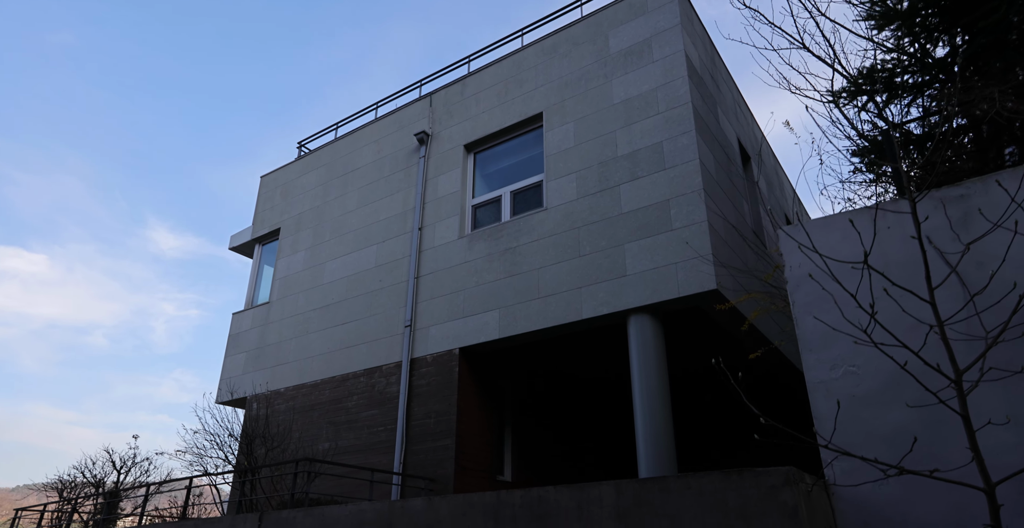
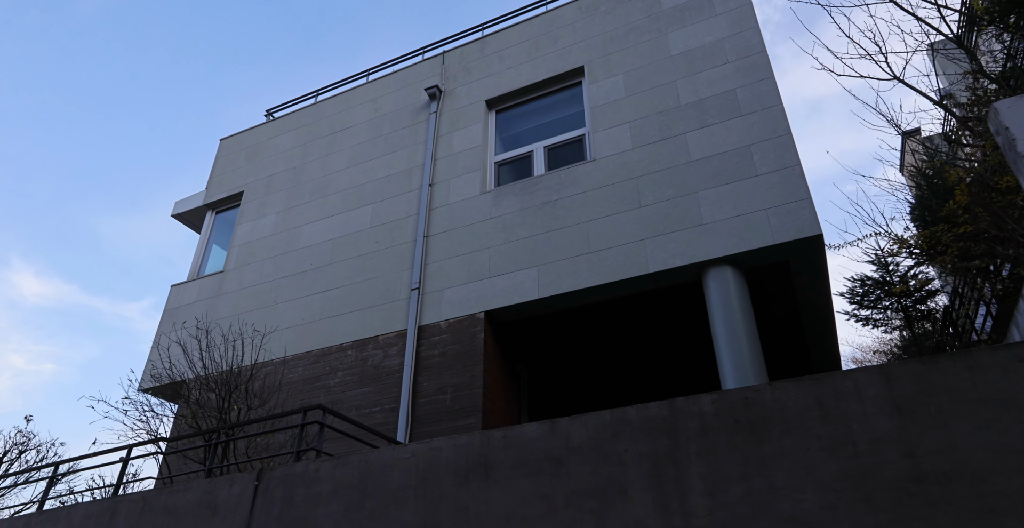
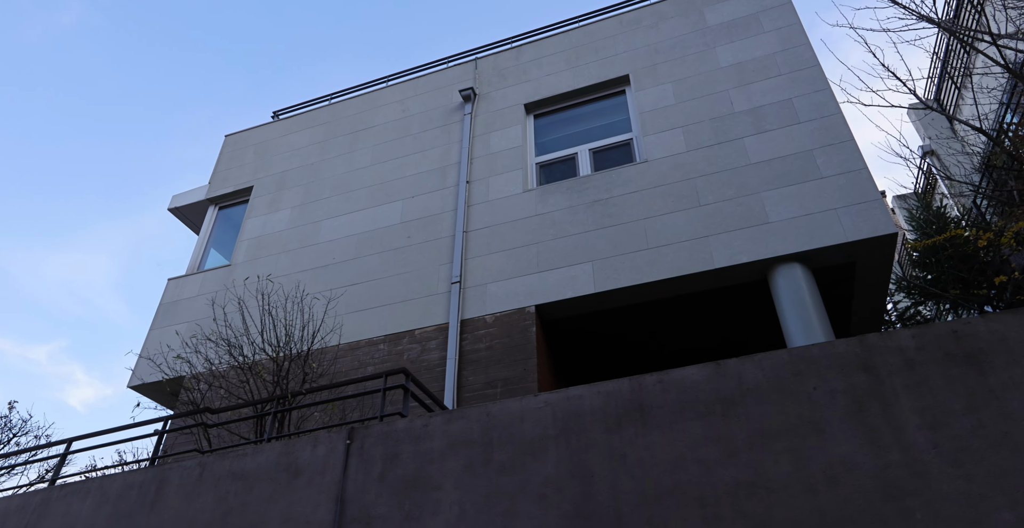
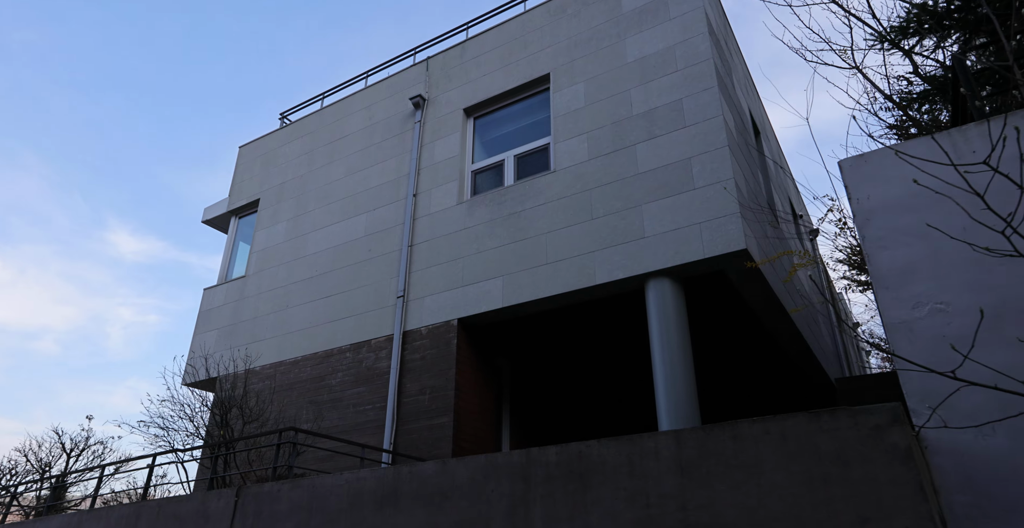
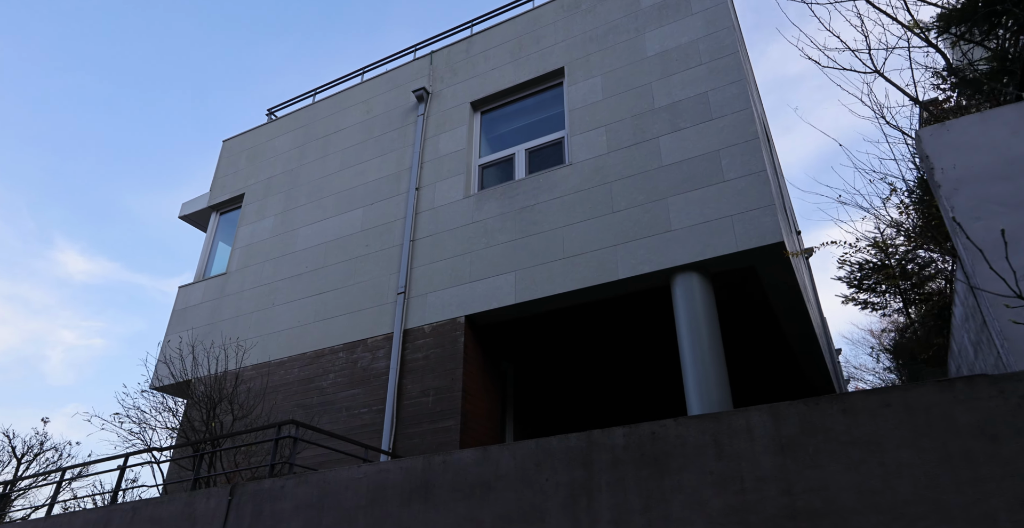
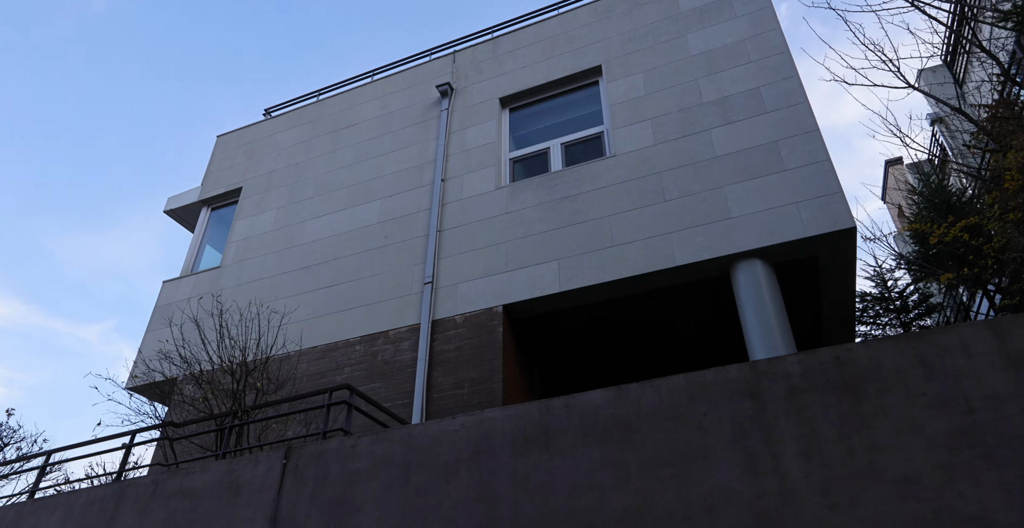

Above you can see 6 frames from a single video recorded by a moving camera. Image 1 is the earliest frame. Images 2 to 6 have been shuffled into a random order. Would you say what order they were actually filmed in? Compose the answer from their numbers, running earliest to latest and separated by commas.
4, 5, 2, 6, 3
